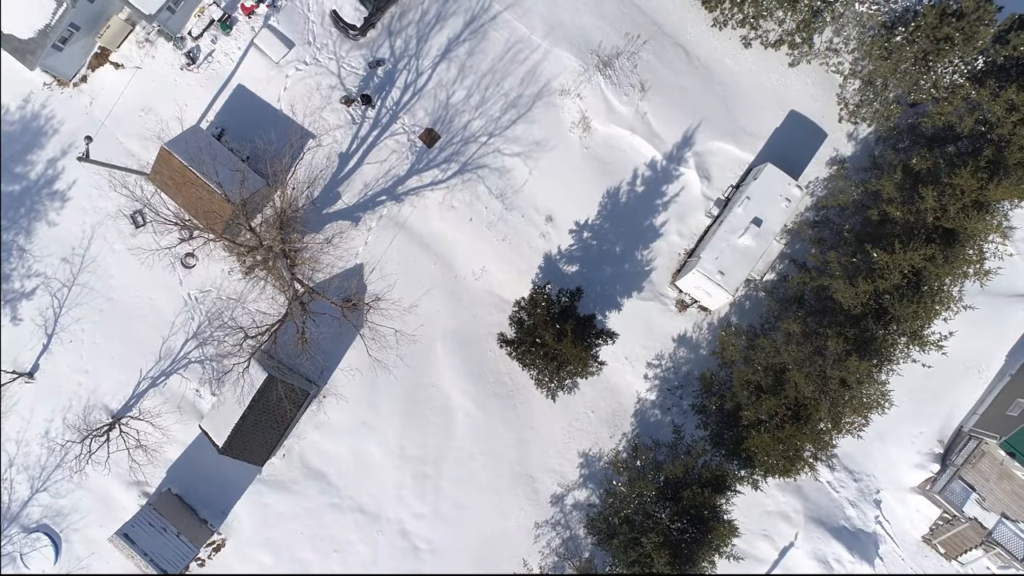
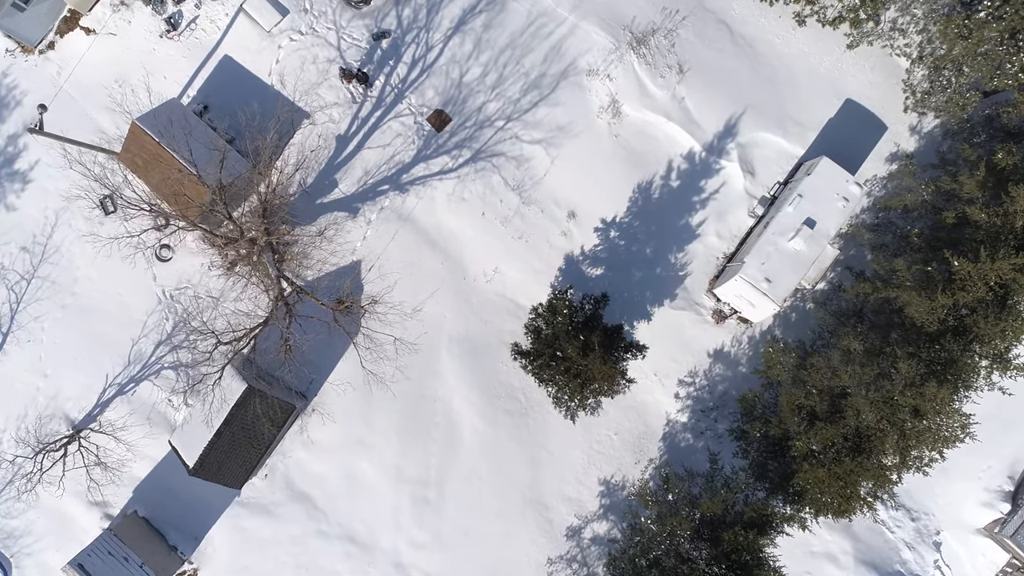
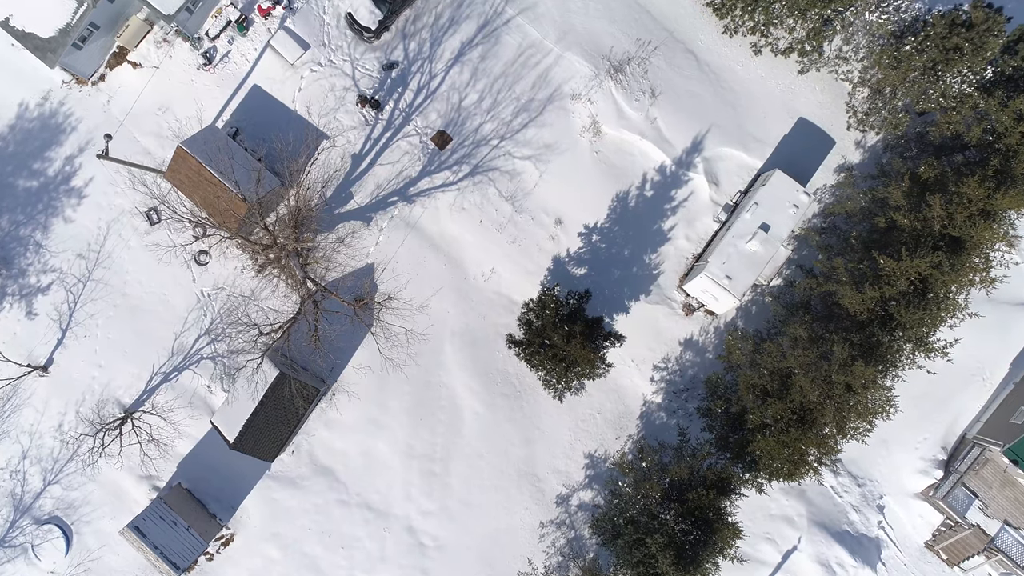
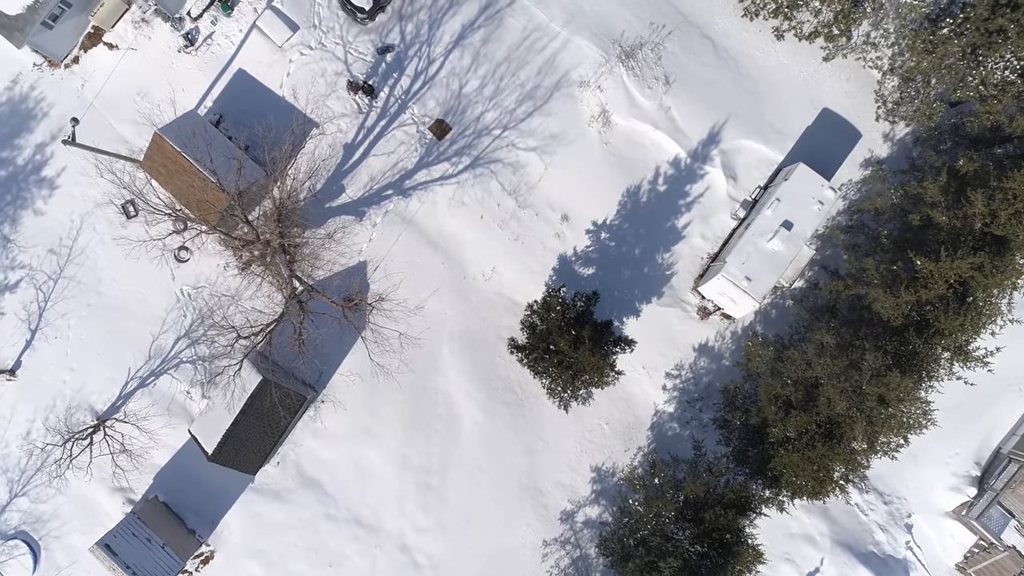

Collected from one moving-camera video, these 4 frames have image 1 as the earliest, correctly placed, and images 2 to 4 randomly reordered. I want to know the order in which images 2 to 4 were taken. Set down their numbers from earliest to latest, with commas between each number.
3, 4, 2
